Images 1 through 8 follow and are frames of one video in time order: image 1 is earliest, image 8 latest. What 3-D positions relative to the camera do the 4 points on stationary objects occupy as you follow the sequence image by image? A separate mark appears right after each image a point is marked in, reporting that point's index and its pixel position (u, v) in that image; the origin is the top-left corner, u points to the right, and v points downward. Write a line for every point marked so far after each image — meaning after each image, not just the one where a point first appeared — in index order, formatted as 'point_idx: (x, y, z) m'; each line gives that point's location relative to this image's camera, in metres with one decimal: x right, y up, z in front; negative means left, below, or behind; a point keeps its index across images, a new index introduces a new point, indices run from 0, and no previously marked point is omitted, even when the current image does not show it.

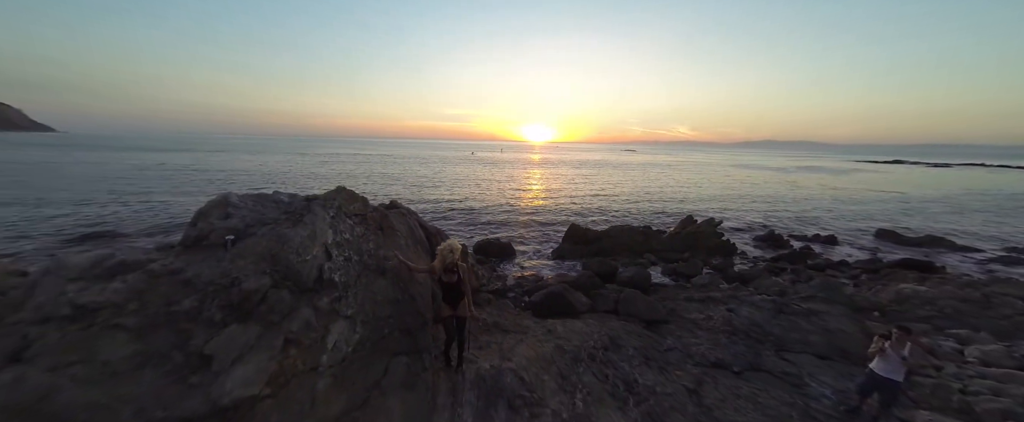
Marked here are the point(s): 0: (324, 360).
0: (-2.2, -1.7, +3.0) m
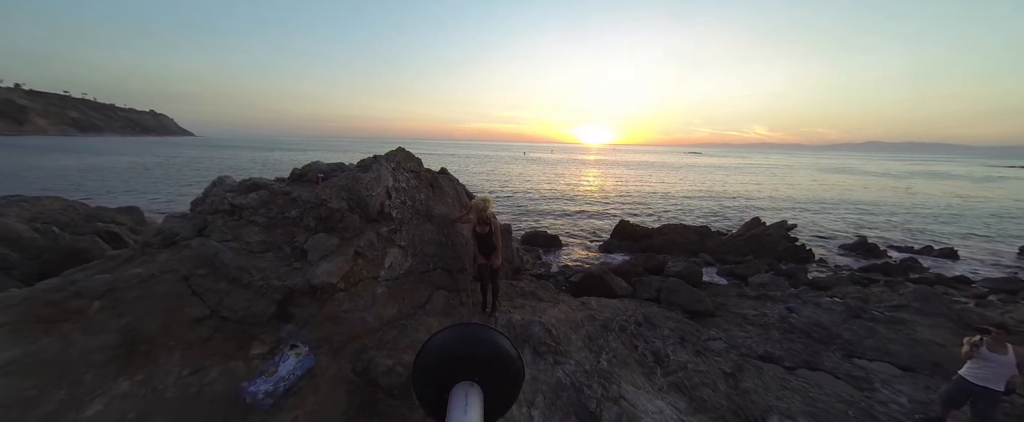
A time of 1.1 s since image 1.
0: (-1.9, -0.9, +3.7) m
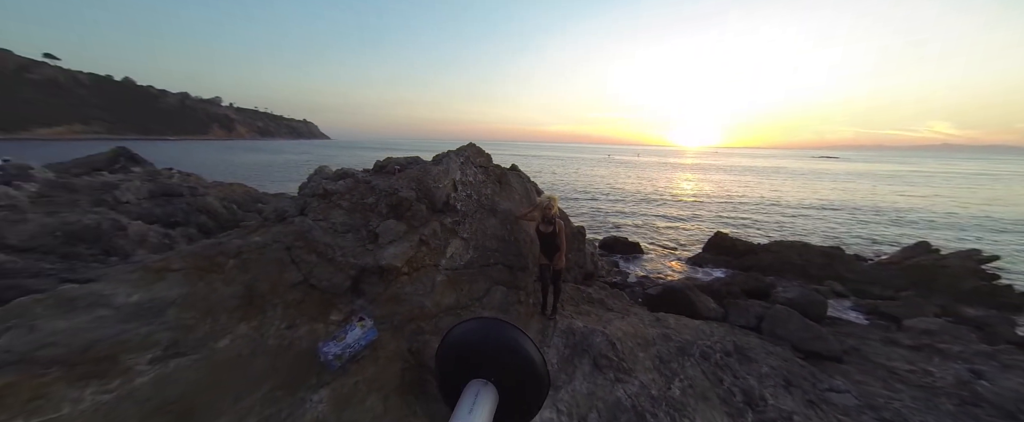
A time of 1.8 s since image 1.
0: (-1.1, -0.8, +3.9) m
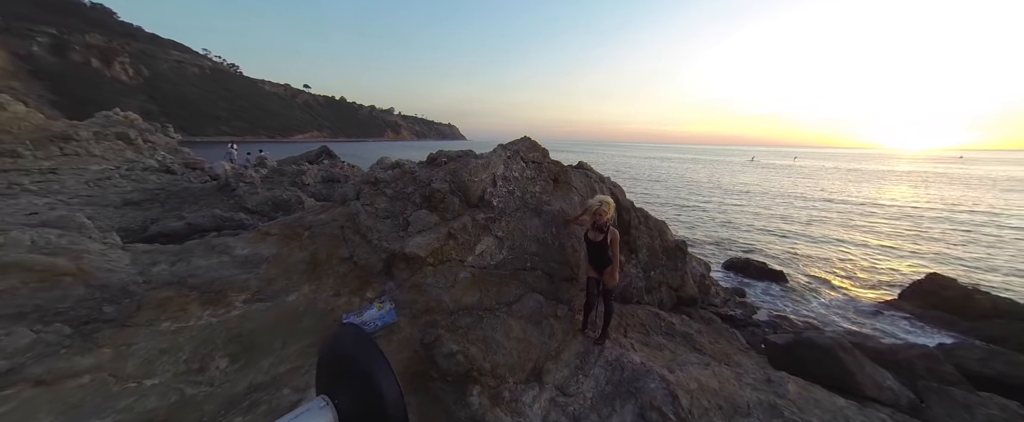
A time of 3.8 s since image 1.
0: (-0.6, -0.7, +3.8) m
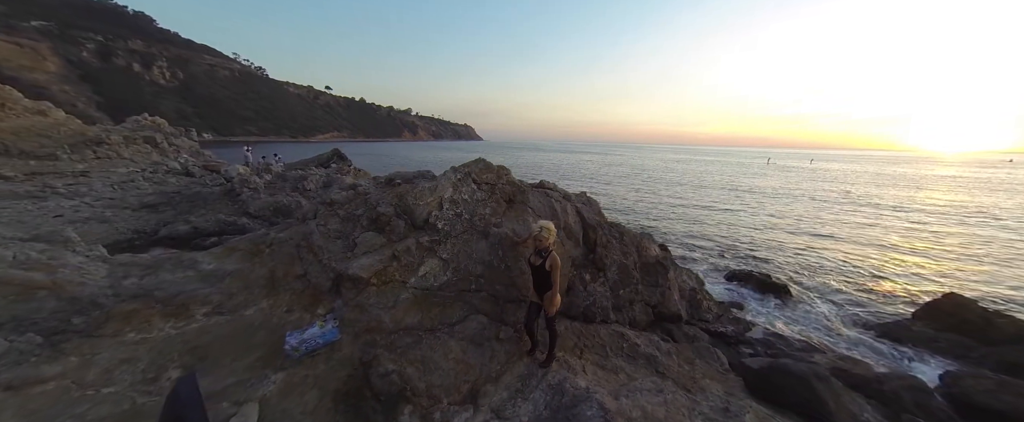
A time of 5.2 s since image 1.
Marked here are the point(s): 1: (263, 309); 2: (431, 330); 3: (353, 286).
0: (-1.4, -1.0, +4.0) m
1: (-3.5, -1.4, +3.8) m
2: (-1.1, -1.6, +3.7) m
3: (-2.2, -1.0, +3.7) m
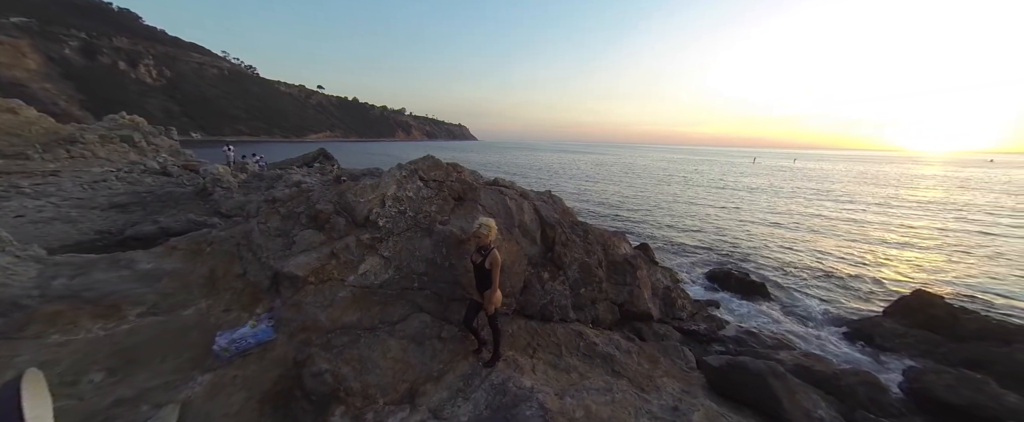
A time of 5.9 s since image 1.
0: (-2.2, -1.0, +3.9) m
1: (-4.3, -1.4, +3.7) m
2: (-1.9, -1.6, +3.7) m
3: (-2.9, -1.0, +3.7) m
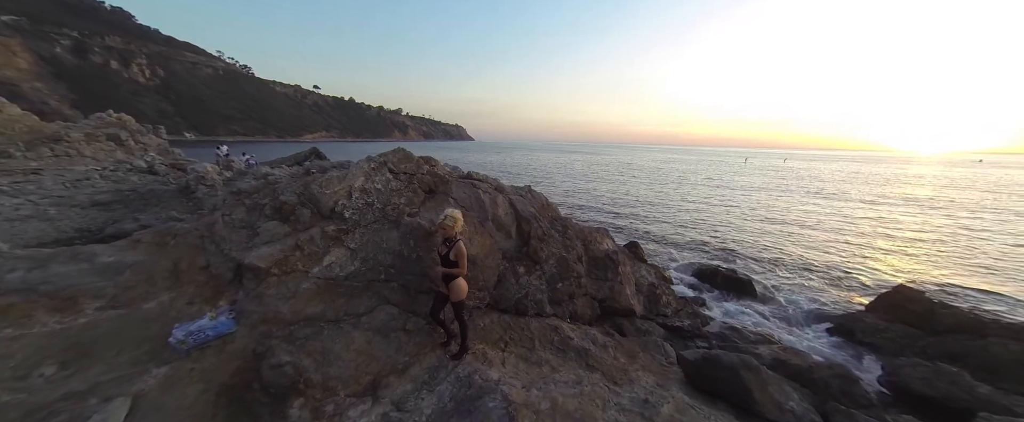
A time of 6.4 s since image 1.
0: (-2.7, -0.9, +3.9) m
1: (-4.7, -1.2, +3.7) m
2: (-2.3, -1.5, +3.7) m
3: (-3.4, -0.9, +3.7) m
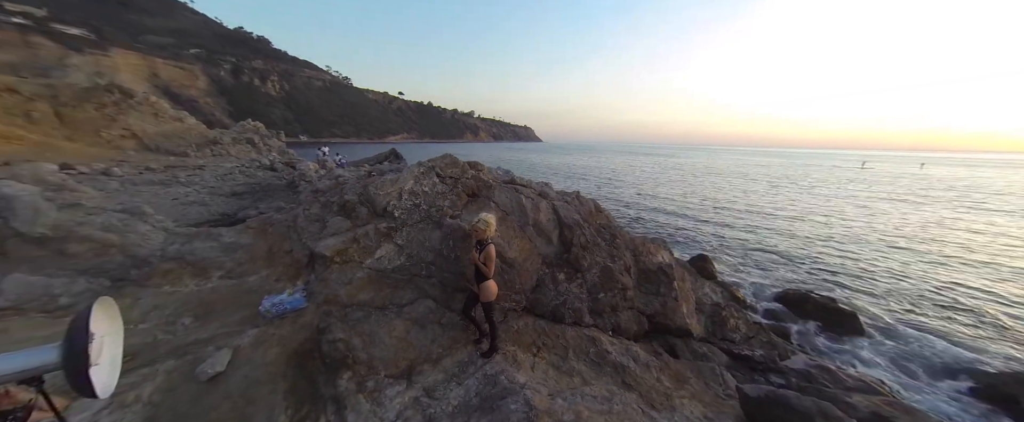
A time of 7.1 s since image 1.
0: (-2.2, -0.9, +4.4) m
1: (-4.3, -1.1, +4.6) m
2: (-1.9, -1.5, +4.1) m
3: (-3.0, -0.8, +4.3) m
